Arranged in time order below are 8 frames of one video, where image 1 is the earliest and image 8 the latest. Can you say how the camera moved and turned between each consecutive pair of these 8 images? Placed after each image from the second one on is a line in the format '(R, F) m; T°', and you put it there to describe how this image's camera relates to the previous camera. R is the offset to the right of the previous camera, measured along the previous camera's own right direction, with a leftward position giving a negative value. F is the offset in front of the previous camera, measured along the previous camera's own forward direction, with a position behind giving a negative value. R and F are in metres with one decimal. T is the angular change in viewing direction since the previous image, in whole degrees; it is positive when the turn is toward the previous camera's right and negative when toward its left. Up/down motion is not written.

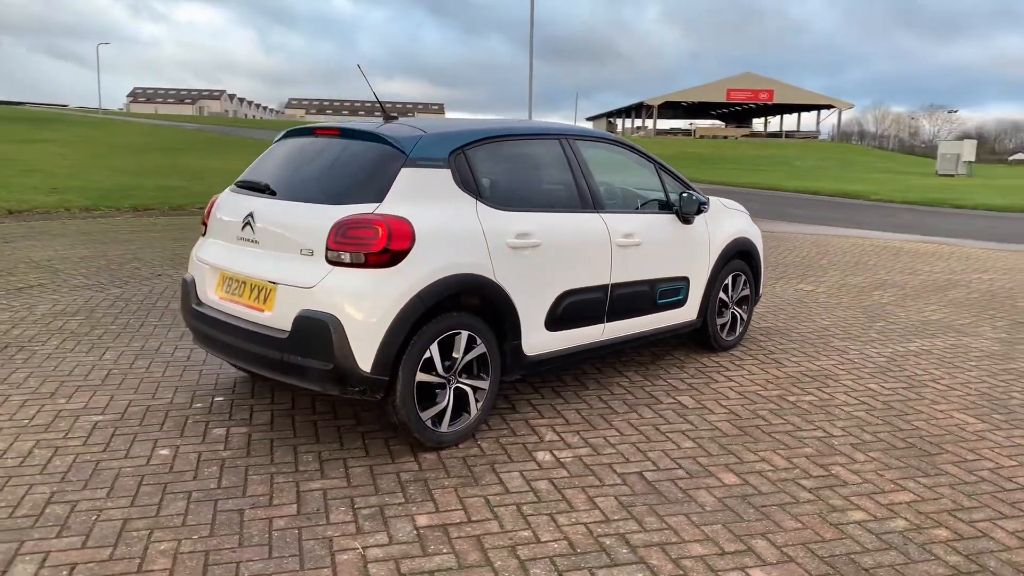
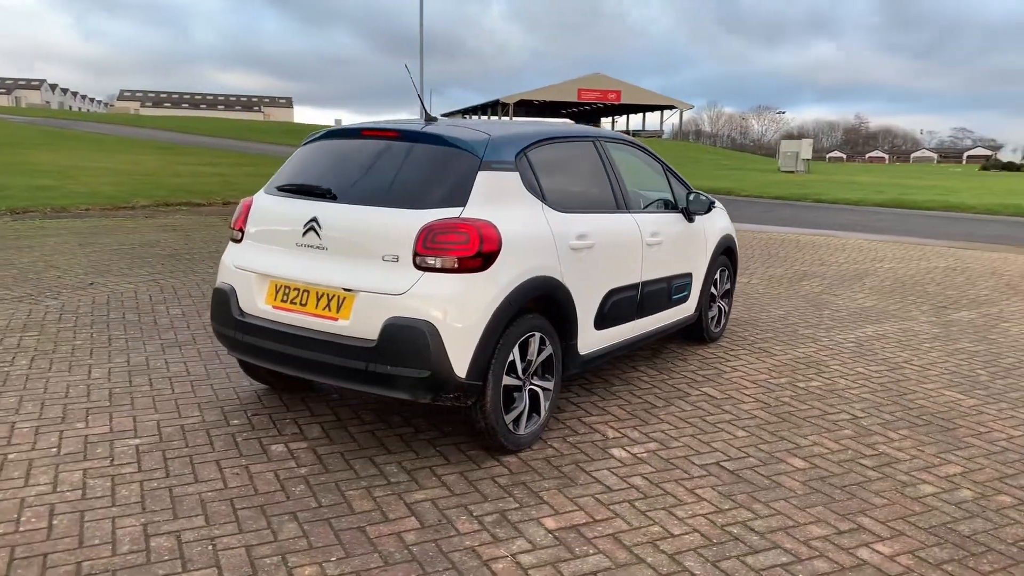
(-1.0, +0.1) m; +10°
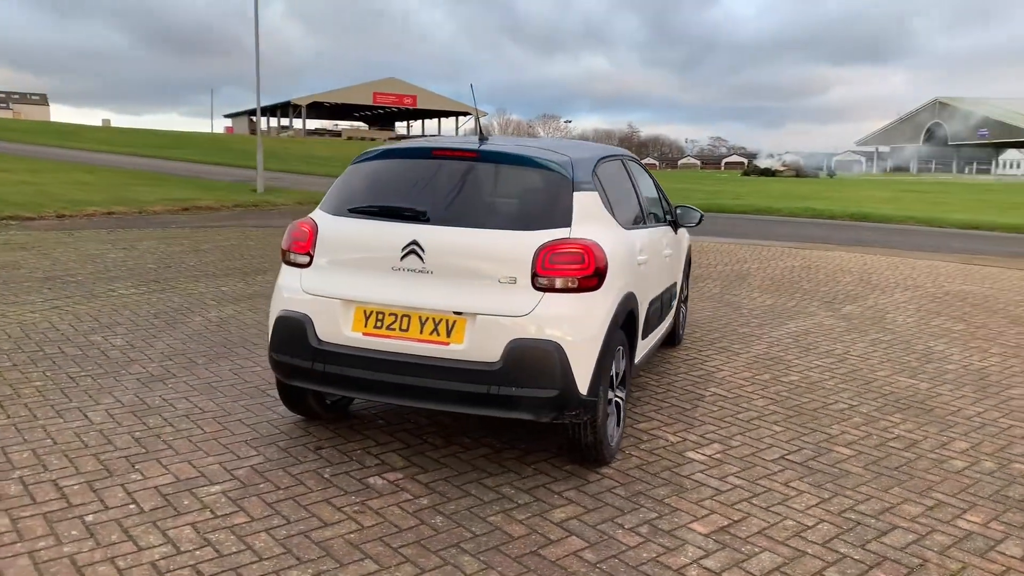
(-1.4, +0.1) m; +14°
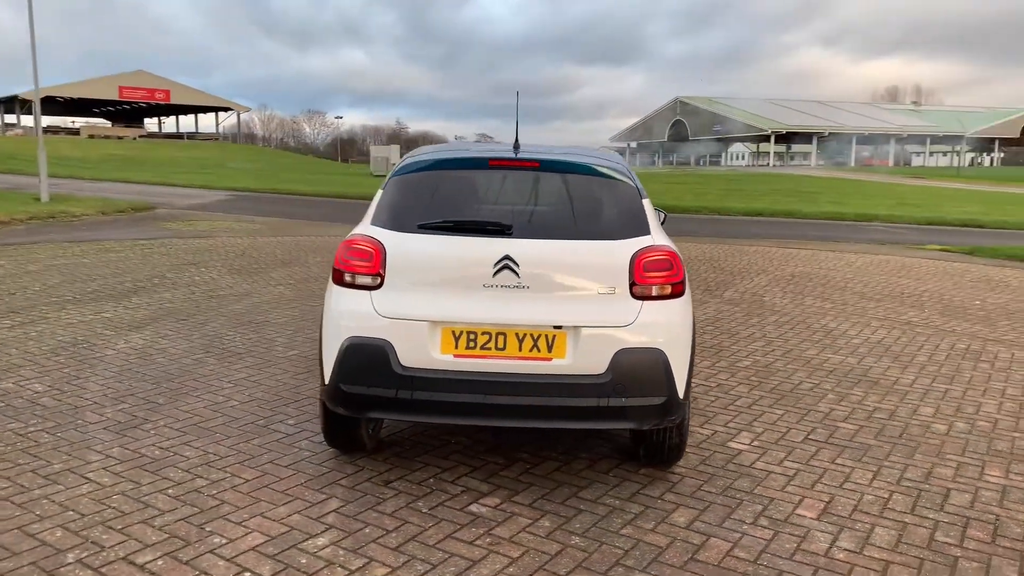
(-1.3, +0.3) m; +16°
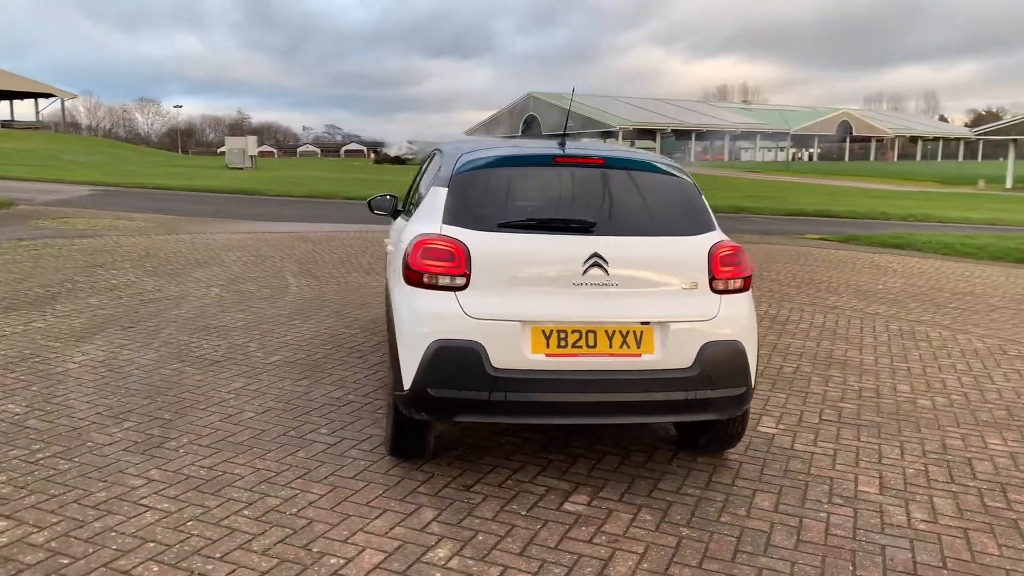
(-1.0, +0.1) m; +10°
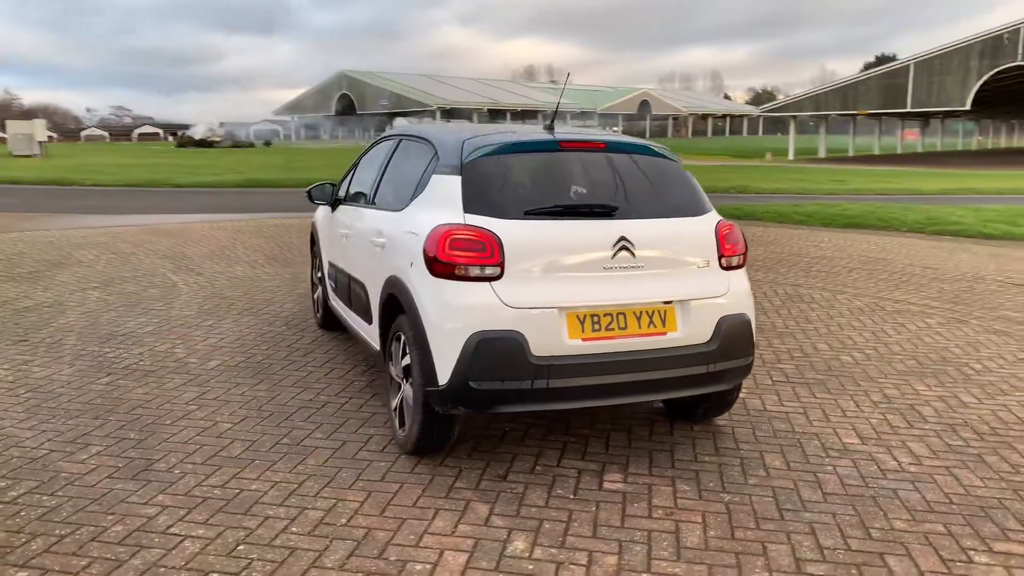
(-0.9, +0.1) m; +13°
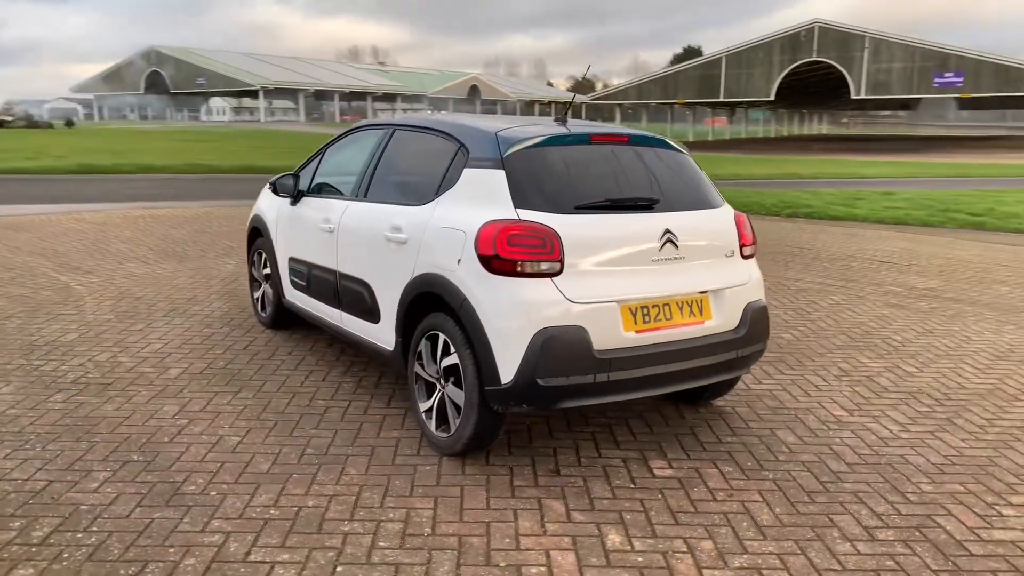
(-0.9, +0.1) m; +12°
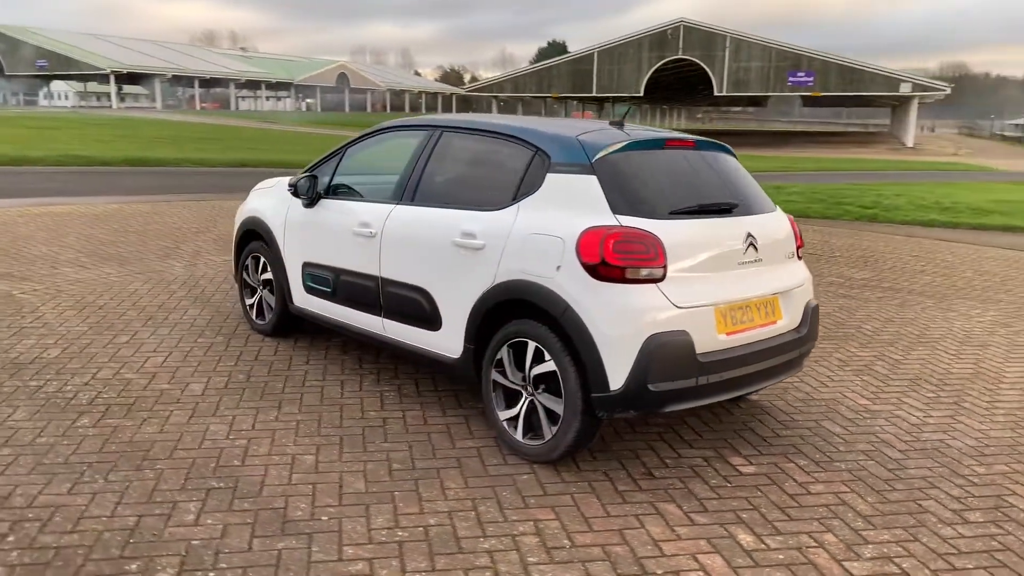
(-1.0, +0.1) m; +9°
